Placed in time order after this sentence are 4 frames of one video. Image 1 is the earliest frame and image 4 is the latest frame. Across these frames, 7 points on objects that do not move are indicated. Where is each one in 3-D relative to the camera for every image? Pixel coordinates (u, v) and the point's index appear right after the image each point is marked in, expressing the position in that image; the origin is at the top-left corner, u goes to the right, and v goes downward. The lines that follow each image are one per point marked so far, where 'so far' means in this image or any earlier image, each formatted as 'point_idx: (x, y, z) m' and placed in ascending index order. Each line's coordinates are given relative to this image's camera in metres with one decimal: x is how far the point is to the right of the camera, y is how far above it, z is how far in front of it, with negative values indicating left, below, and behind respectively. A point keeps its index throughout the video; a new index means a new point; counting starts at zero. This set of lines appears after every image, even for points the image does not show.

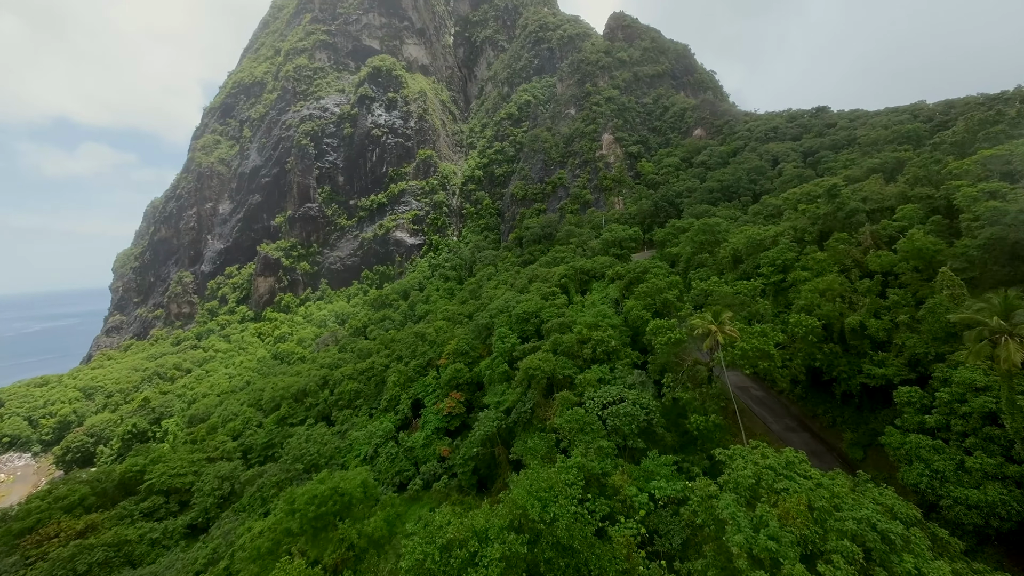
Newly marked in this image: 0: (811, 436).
0: (+12.6, -6.2, +16.2) m
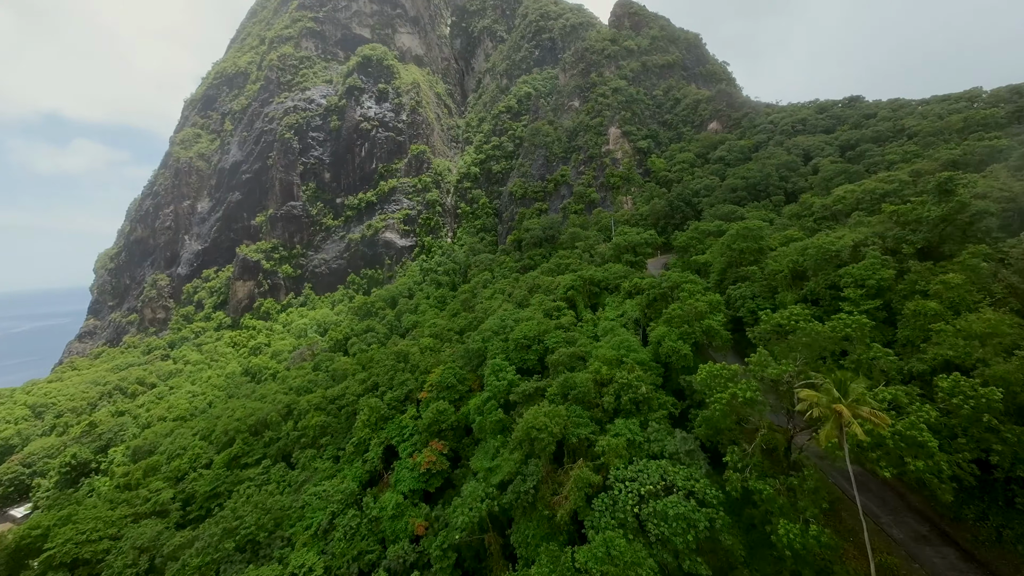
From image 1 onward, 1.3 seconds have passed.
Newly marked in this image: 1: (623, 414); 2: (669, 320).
0: (+12.4, -7.4, +10.8) m
1: (+4.6, -5.2, +16.0) m
2: (+8.0, -1.7, +19.9) m
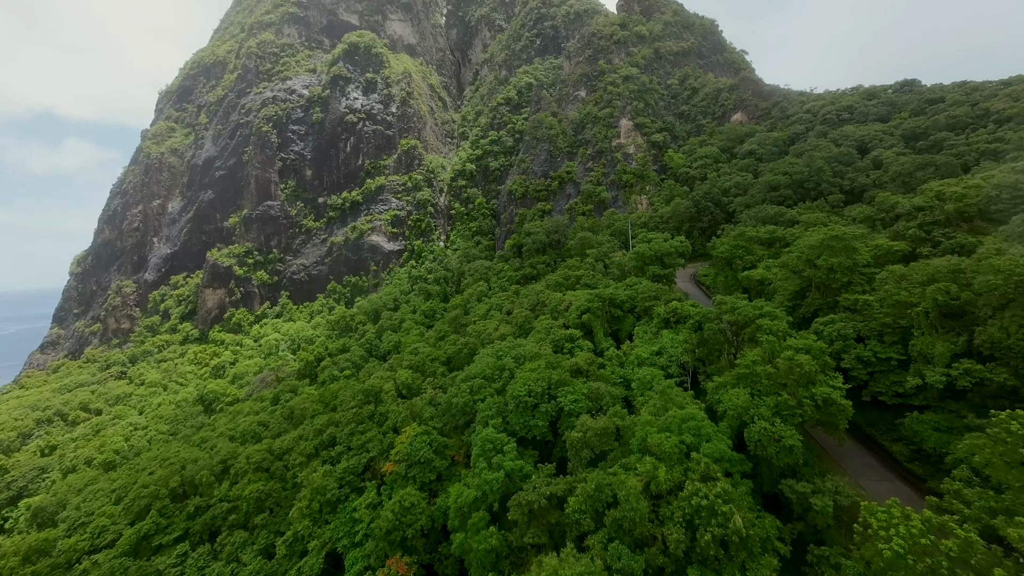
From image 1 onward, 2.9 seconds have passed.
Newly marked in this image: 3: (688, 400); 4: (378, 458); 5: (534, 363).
0: (+12.4, -8.8, +4.1) m
1: (+4.6, -6.6, +9.3) m
2: (+8.0, -3.1, +13.1) m
3: (+6.1, -4.0, +13.6) m
4: (-6.6, -8.3, +19.0) m
5: (+1.0, -3.7, +19.3) m
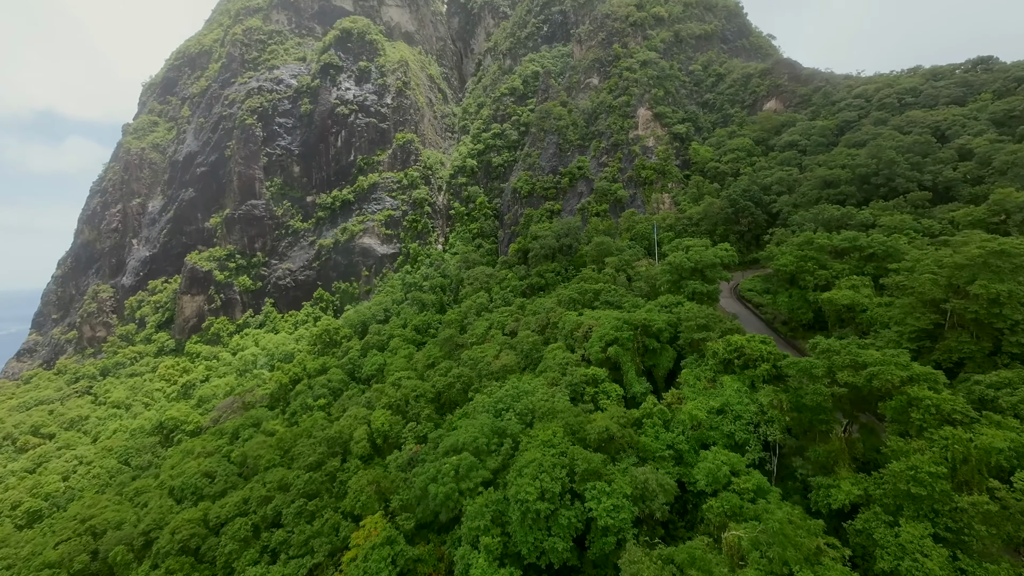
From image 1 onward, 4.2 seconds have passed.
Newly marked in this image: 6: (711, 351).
0: (+12.4, -10.1, -1.7) m
1: (+4.6, -7.9, +3.6) m
2: (+8.1, -4.3, +7.4) m
3: (+6.2, -5.2, +7.9) m
4: (-6.5, -9.4, +13.4) m
5: (+1.2, -4.9, +13.7) m
6: (+8.5, -2.6, +16.6) m
